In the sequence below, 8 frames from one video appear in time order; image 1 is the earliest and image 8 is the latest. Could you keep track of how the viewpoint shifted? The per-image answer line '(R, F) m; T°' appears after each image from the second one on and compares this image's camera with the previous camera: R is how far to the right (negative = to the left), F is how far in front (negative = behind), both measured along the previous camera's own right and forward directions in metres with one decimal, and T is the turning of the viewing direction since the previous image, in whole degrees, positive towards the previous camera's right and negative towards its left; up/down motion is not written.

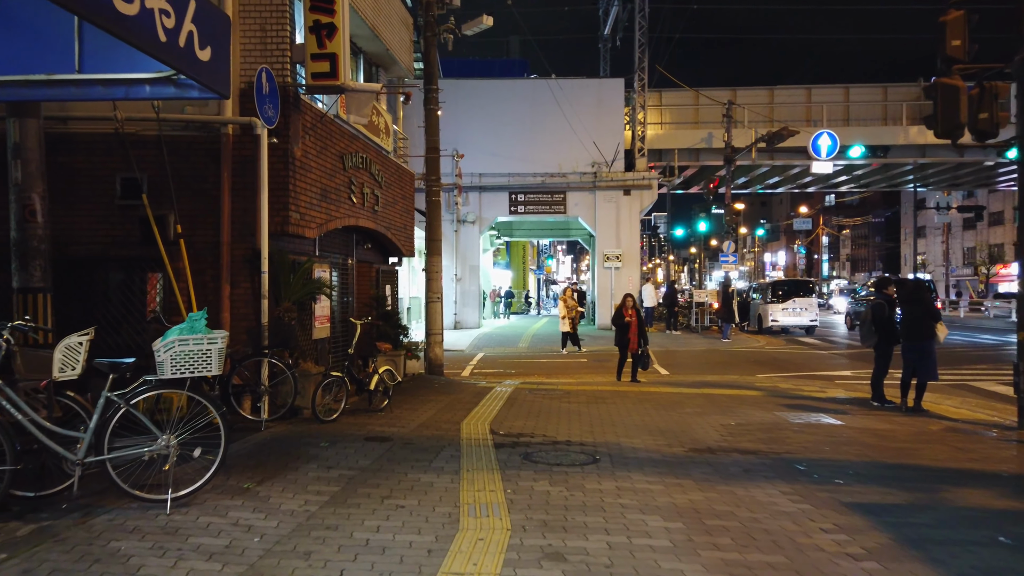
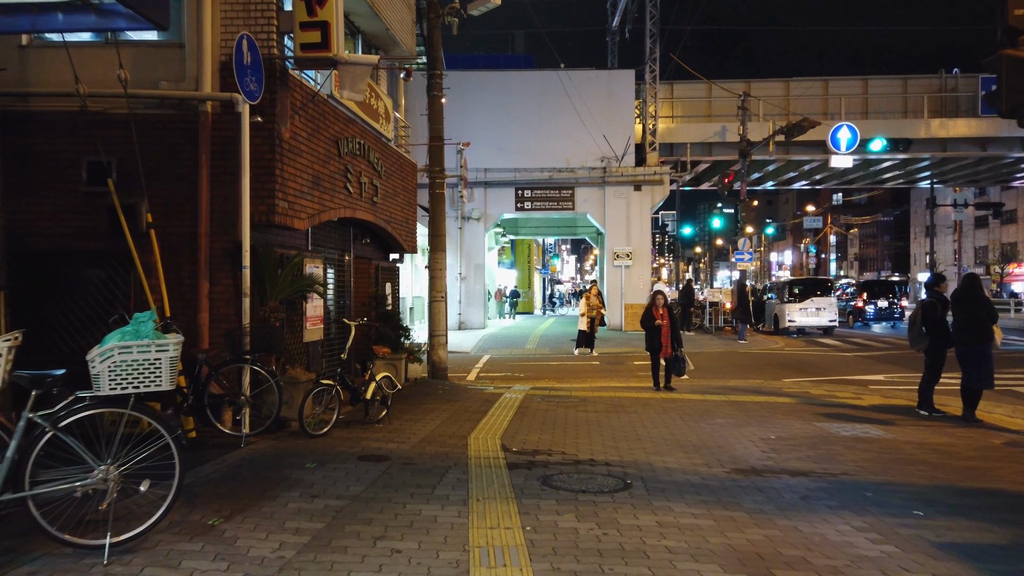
(-0.1, +1.0) m; 0°
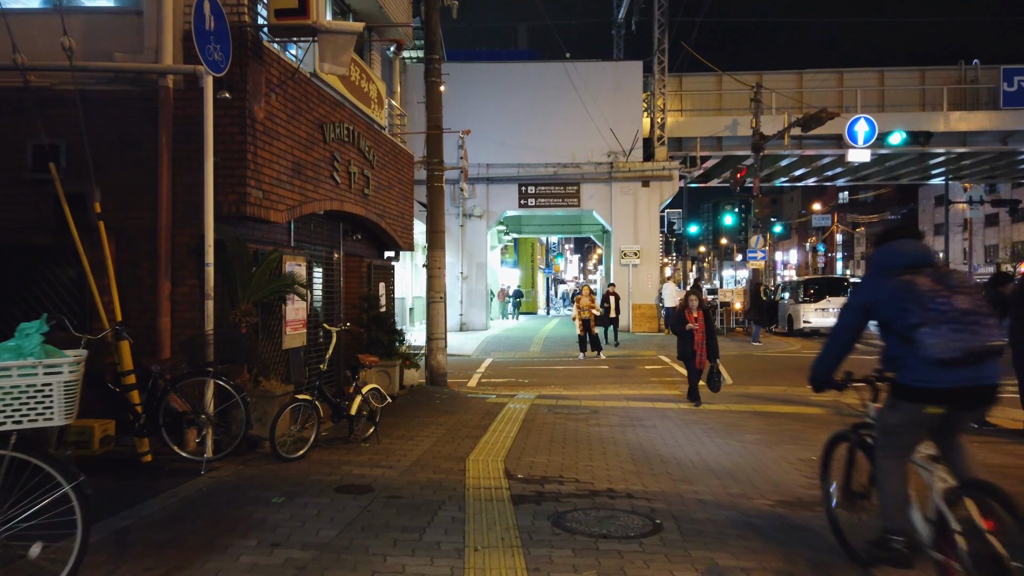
(0.0, +1.0) m; 0°
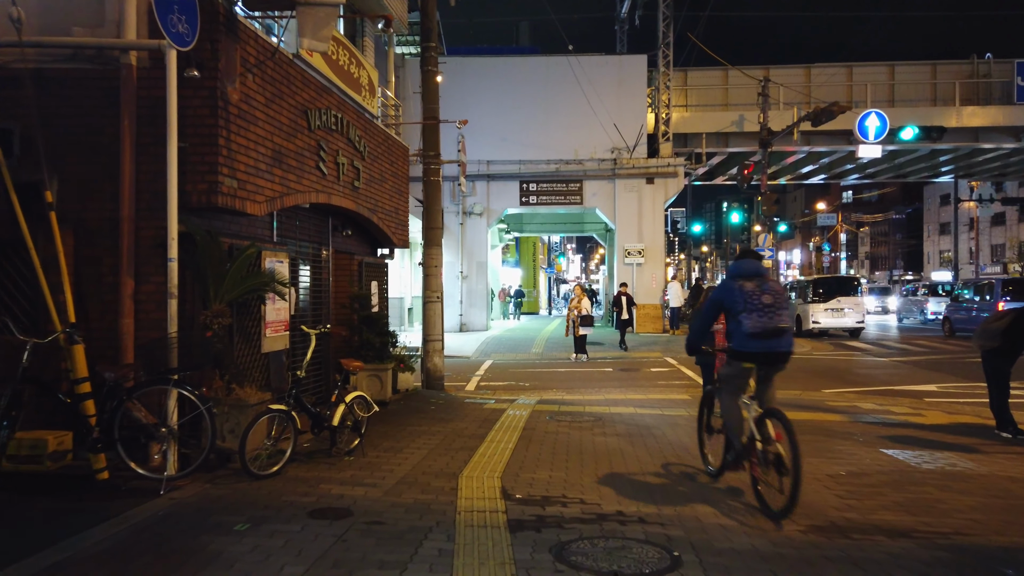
(0.0, +0.6) m; 0°
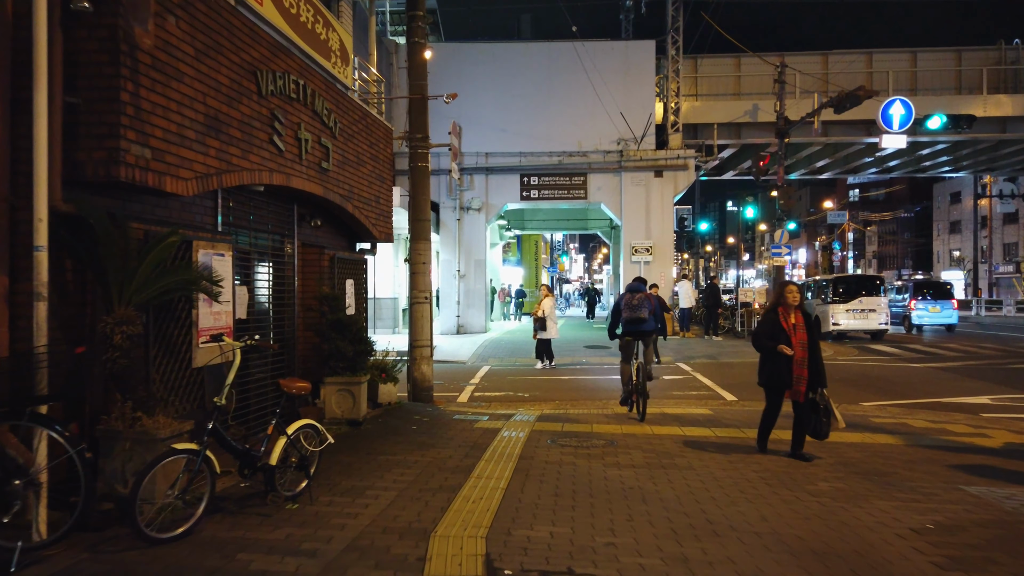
(+0.1, +1.4) m; 0°
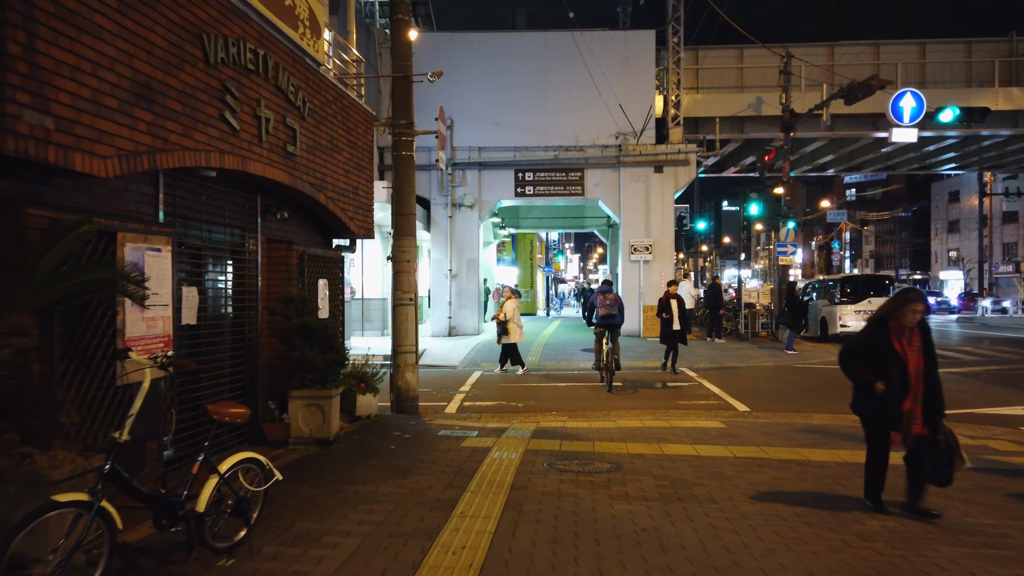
(0.0, +1.0) m; 0°
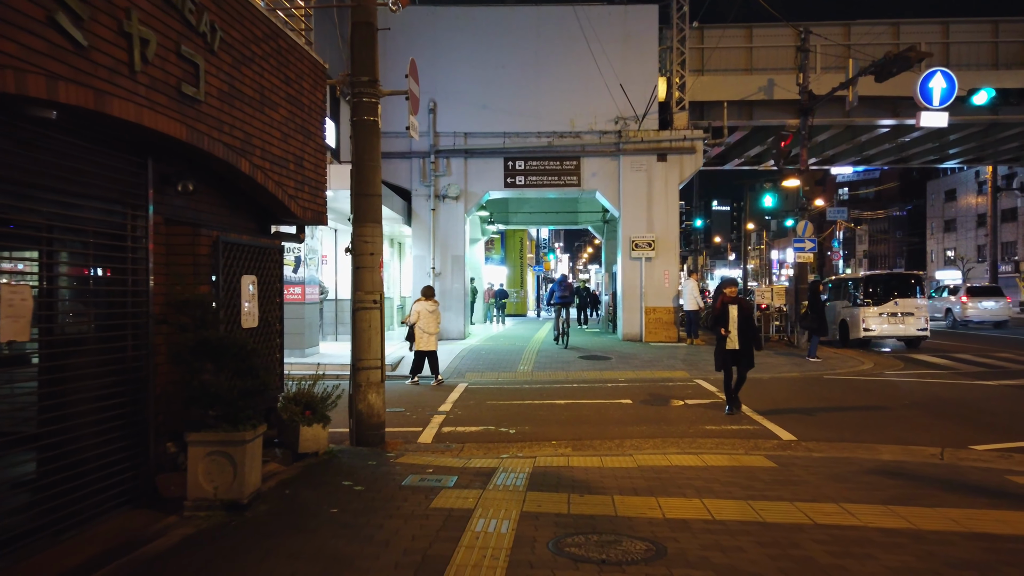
(0.0, +2.1) m; +1°
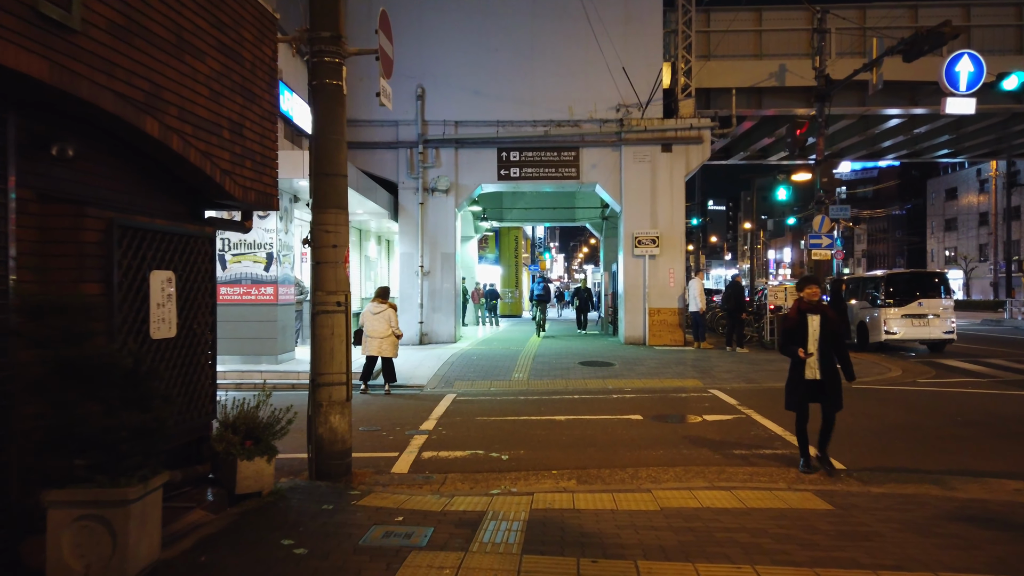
(0.0, +1.4) m; 0°
